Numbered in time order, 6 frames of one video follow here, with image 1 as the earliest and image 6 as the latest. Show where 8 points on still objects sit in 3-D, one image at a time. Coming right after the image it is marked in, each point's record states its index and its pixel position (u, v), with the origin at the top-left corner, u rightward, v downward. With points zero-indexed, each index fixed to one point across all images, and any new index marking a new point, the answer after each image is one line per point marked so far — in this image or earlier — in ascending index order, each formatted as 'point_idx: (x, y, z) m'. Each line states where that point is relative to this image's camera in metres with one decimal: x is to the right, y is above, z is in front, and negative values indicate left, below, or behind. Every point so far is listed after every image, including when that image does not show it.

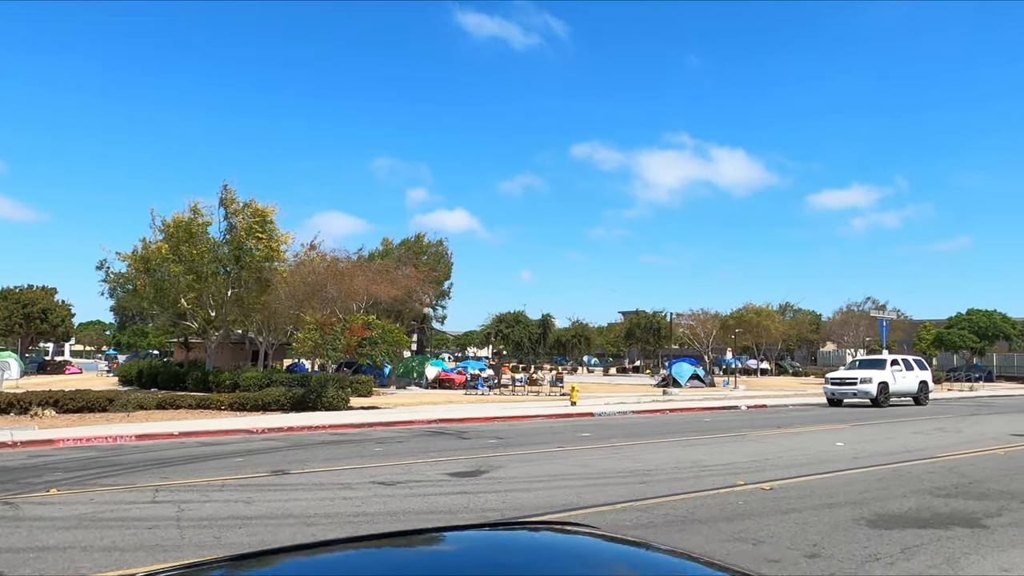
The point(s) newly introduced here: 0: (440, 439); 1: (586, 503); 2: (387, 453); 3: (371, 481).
0: (-1.5, -3.2, +15.8) m
1: (+0.9, -2.6, +8.8) m
2: (-2.3, -3.0, +13.3) m
3: (-1.9, -2.7, +10.1) m
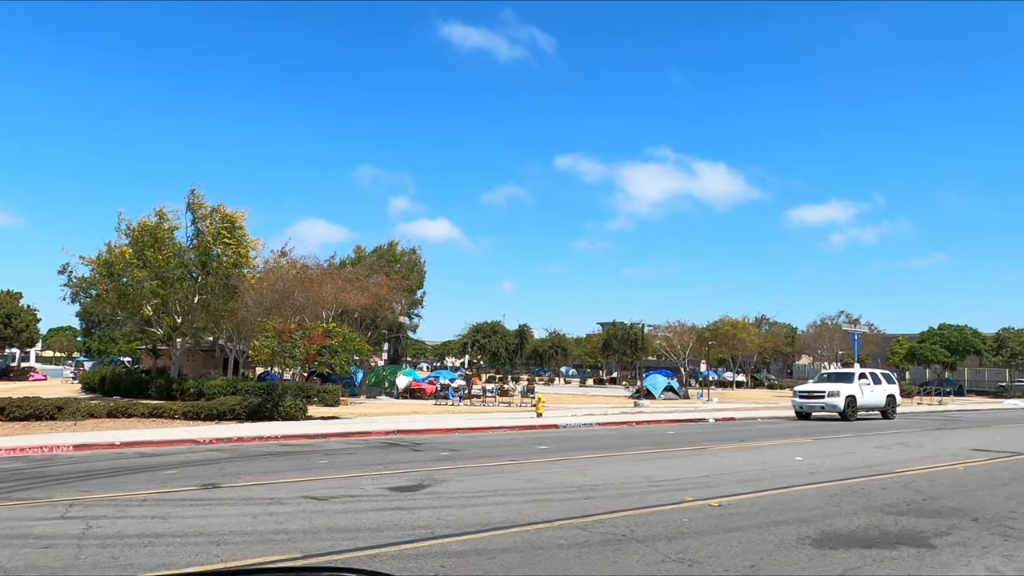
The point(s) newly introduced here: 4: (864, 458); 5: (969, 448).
0: (-2.5, -3.4, +15.3) m
1: (+0.1, -2.7, +8.5) m
2: (-3.1, -3.1, +12.8) m
3: (-2.7, -2.7, +9.6) m
4: (+7.6, -3.7, +16.0) m
5: (+11.7, -4.1, +18.9) m
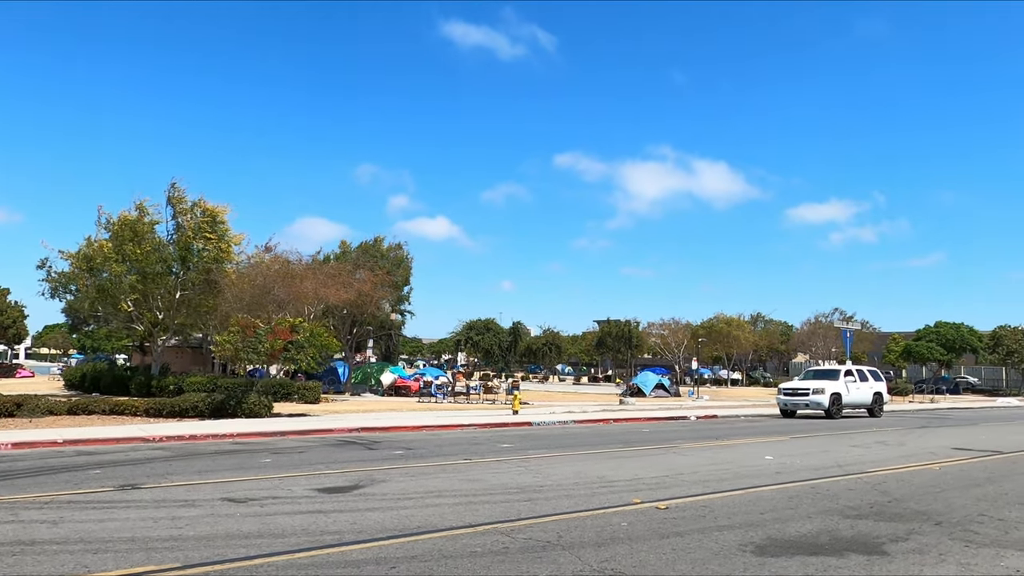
0: (-3.3, -3.2, +14.7) m
1: (-0.7, -2.5, +7.9) m
2: (-4.0, -2.9, +12.2) m
3: (-3.6, -2.6, +9.0) m
4: (+6.8, -3.5, +15.4) m
5: (+10.9, -3.9, +18.3) m
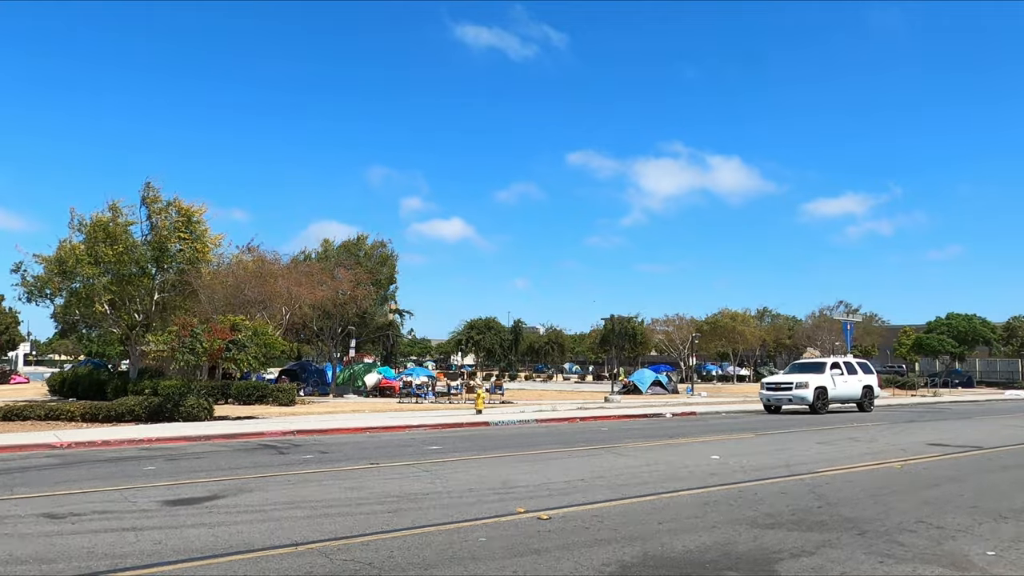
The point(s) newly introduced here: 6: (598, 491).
0: (-4.7, -3.1, +13.7) m
1: (-2.3, -2.3, +6.7) m
2: (-5.5, -2.8, +11.2) m
3: (-5.1, -2.4, +8.0) m
4: (+5.4, -3.2, +14.2) m
5: (+9.5, -3.6, +17.0) m
6: (+1.2, -2.7, +9.8) m
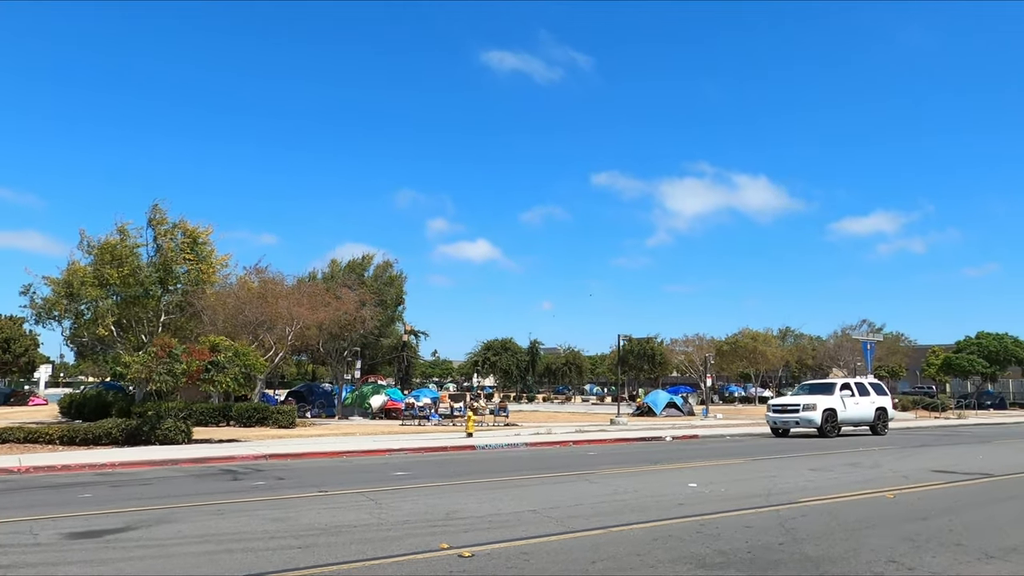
0: (-5.4, -3.4, +13.1) m
1: (-3.1, -2.5, +6.1) m
2: (-6.1, -3.1, +10.6) m
3: (-5.9, -2.6, +7.4) m
4: (+4.8, -3.5, +13.3) m
5: (+9.0, -3.9, +15.9) m
6: (+0.4, -2.9, +9.0) m
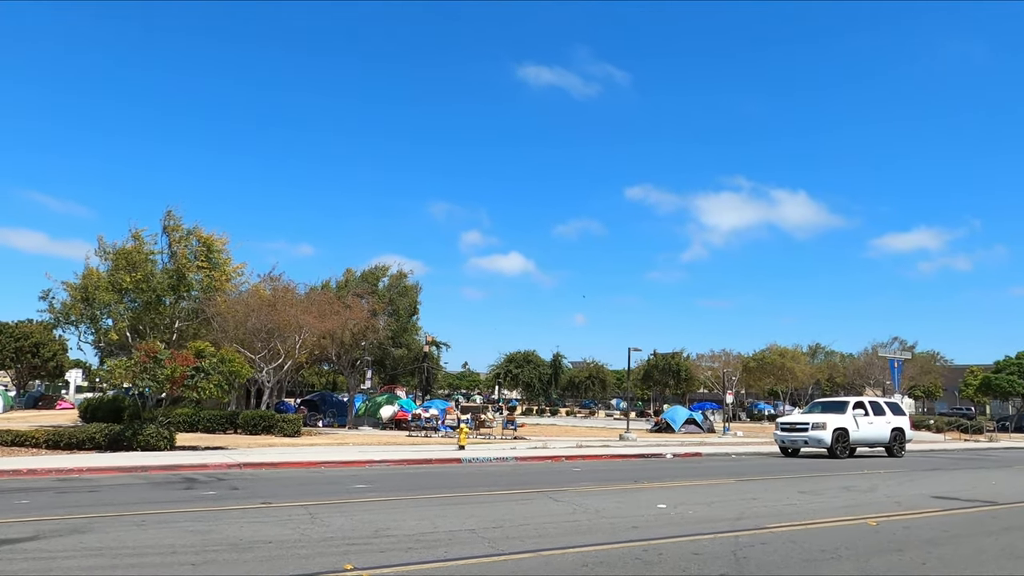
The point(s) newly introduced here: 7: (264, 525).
0: (-6.0, -3.5, +12.8) m
1: (-4.1, -2.4, +5.7) m
2: (-6.9, -3.1, +10.3) m
3: (-6.8, -2.6, +7.1) m
4: (+4.2, -3.7, +12.5) m
5: (+8.5, -4.2, +14.9) m
6: (-0.4, -2.9, +8.4) m
7: (-3.0, -2.9, +9.1) m
